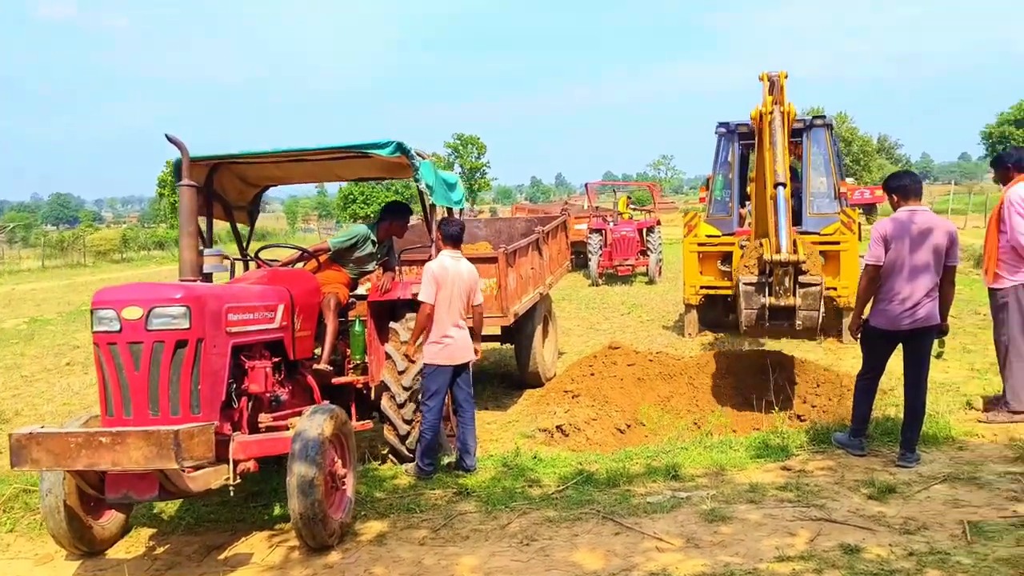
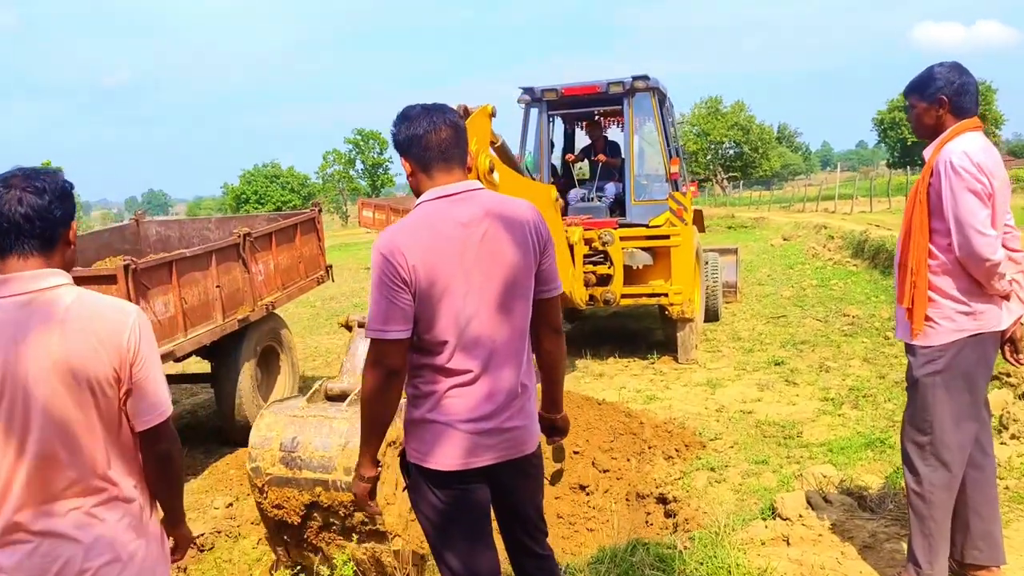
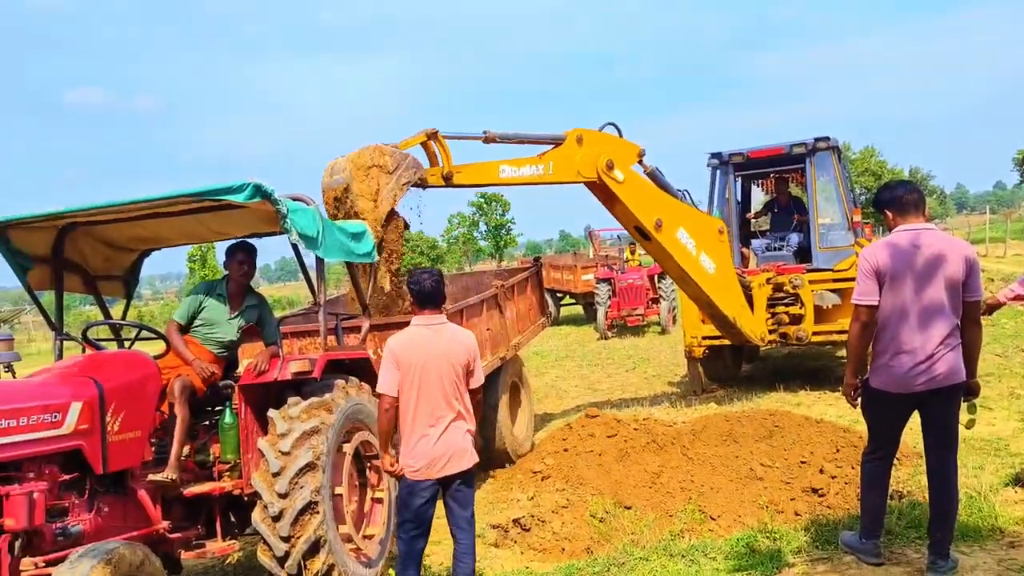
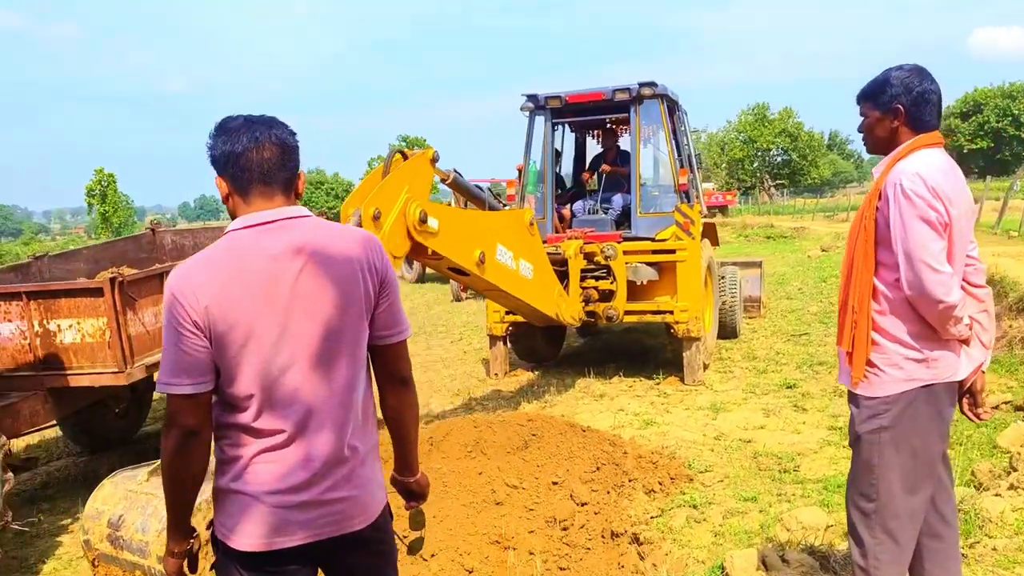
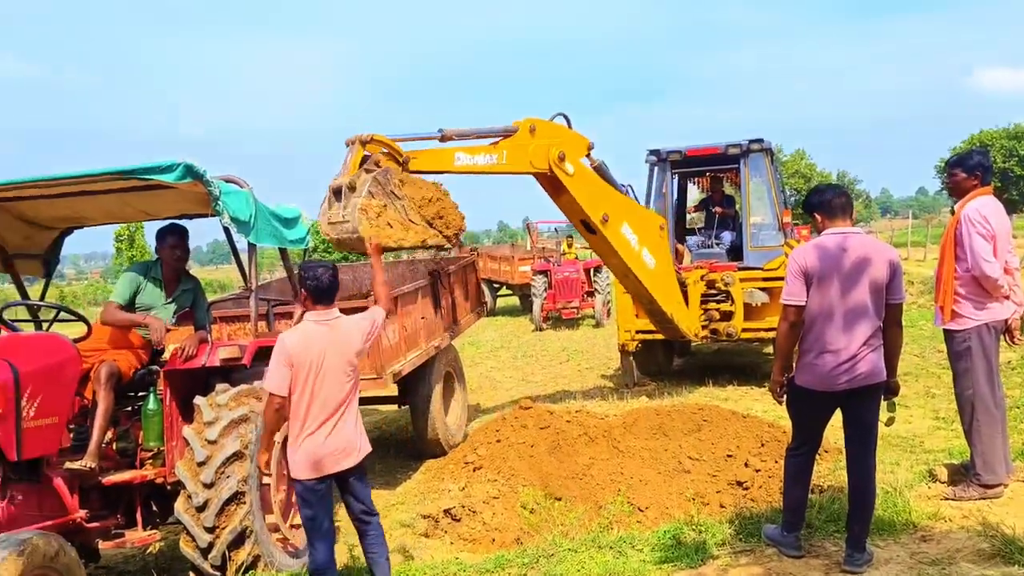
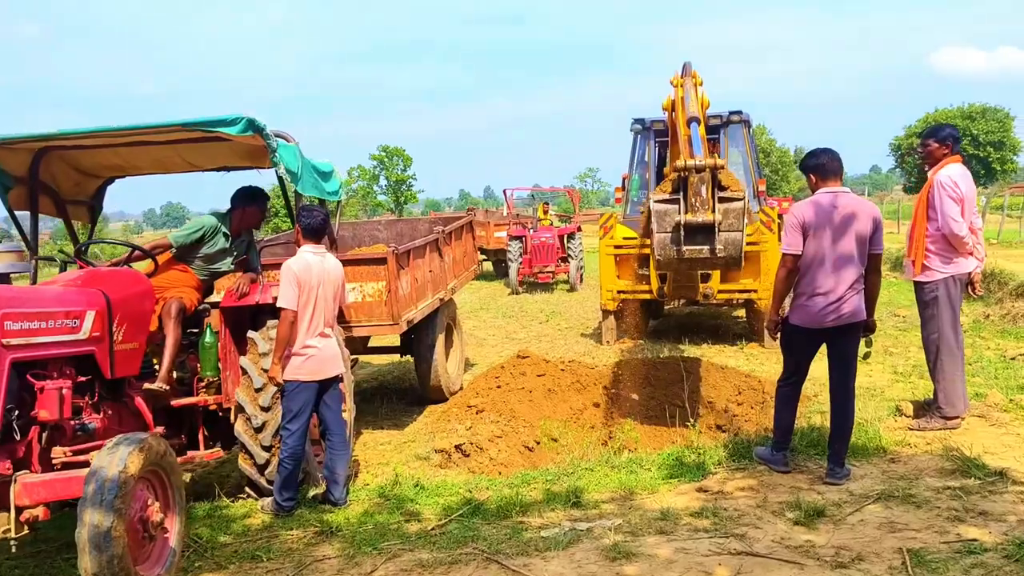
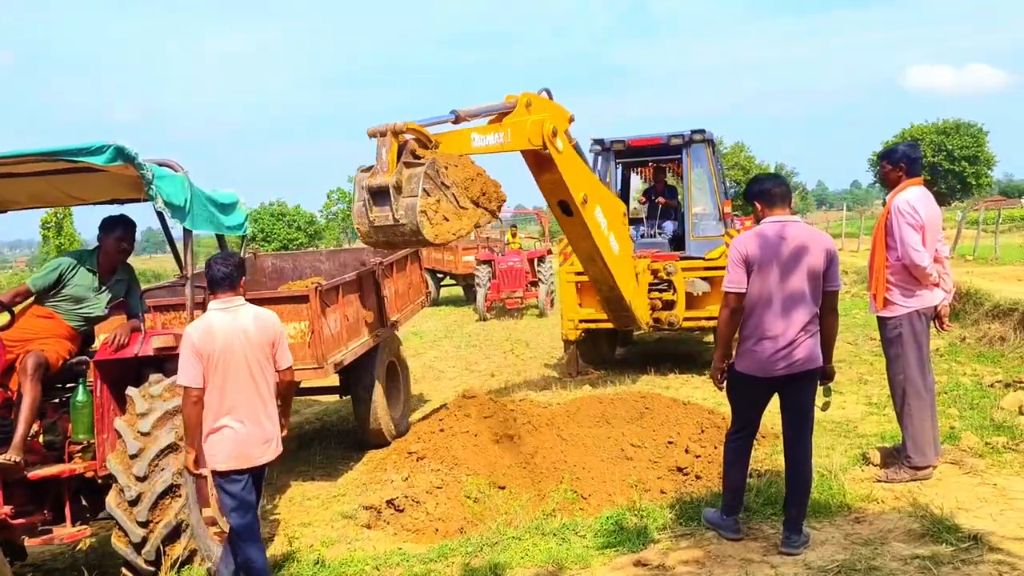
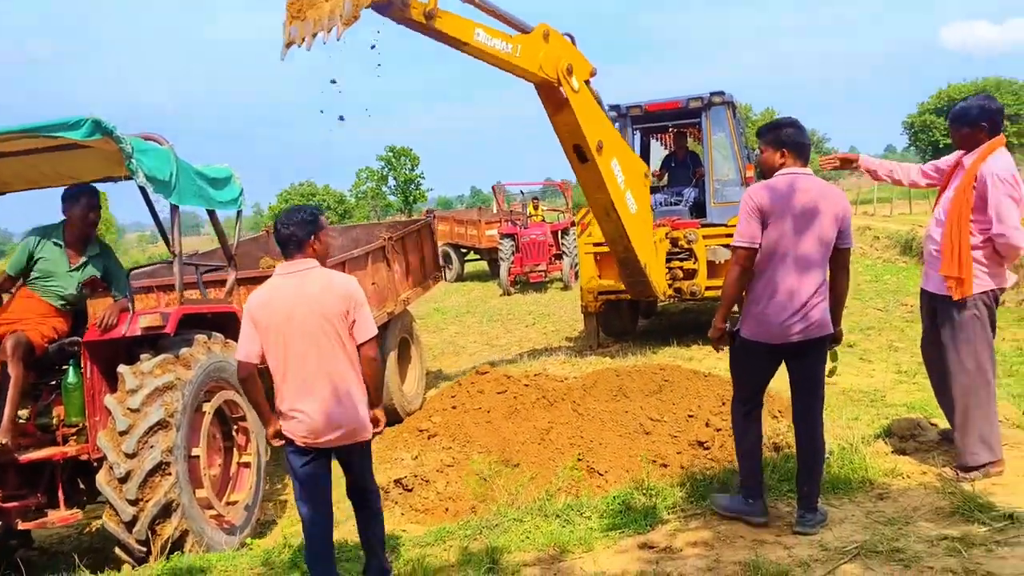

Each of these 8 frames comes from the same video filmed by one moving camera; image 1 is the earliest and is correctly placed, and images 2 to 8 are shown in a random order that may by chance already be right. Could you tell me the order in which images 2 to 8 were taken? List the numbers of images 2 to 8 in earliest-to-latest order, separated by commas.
6, 7, 5, 3, 8, 2, 4
